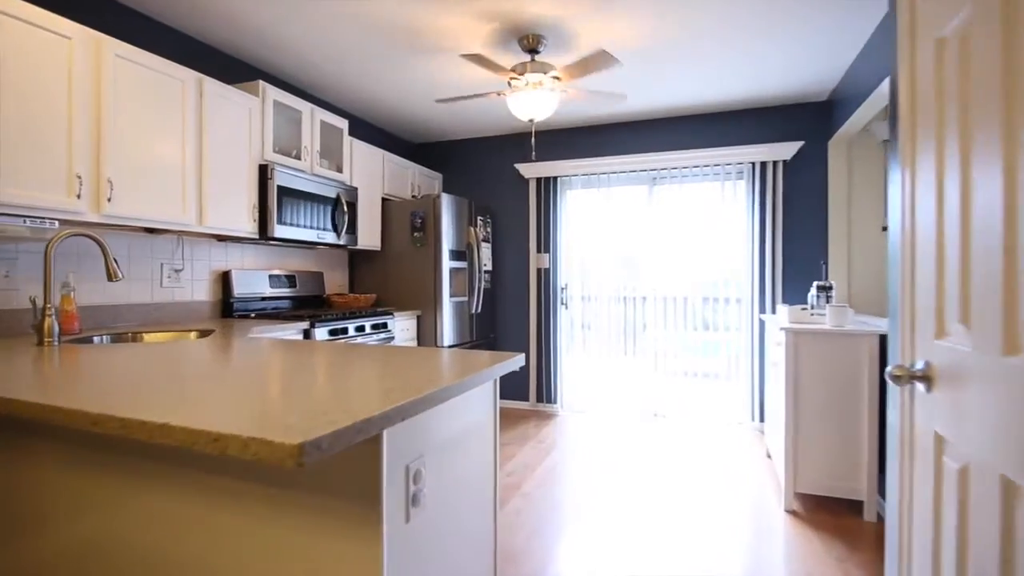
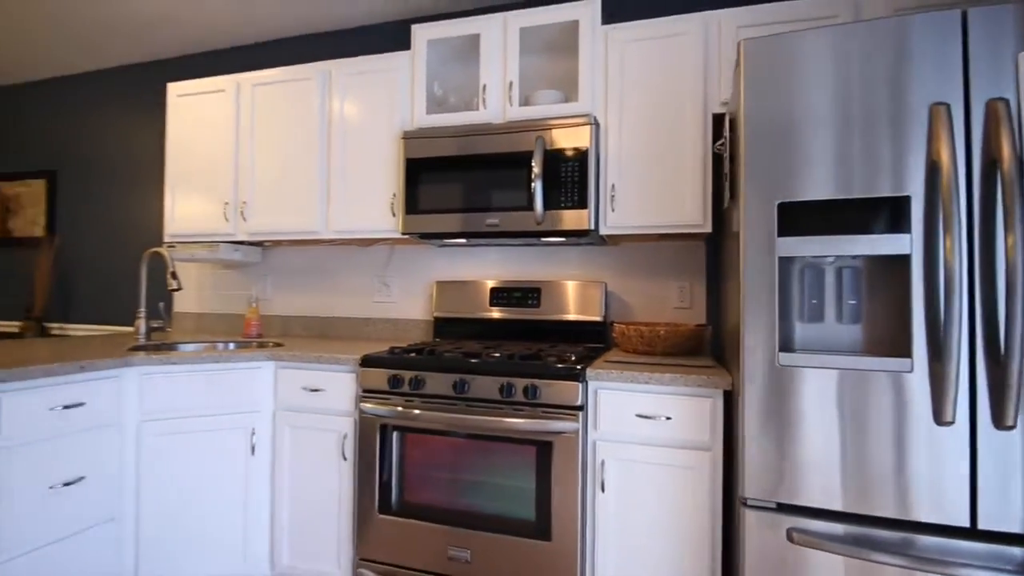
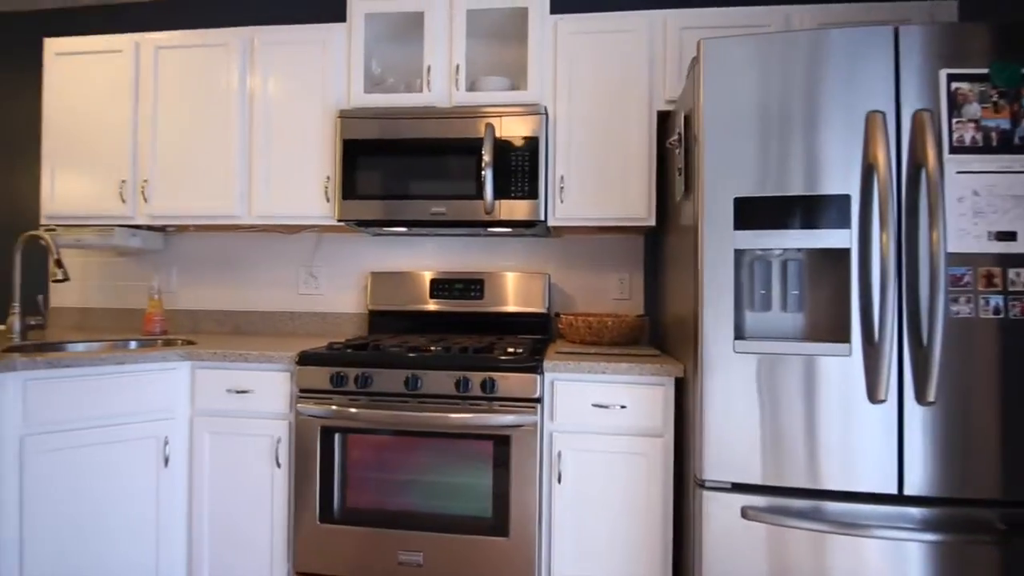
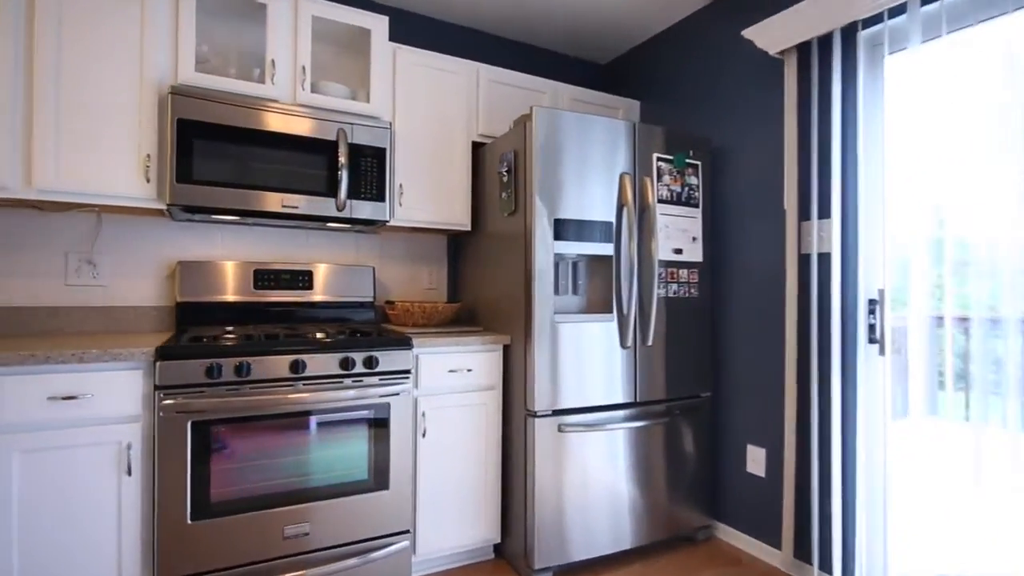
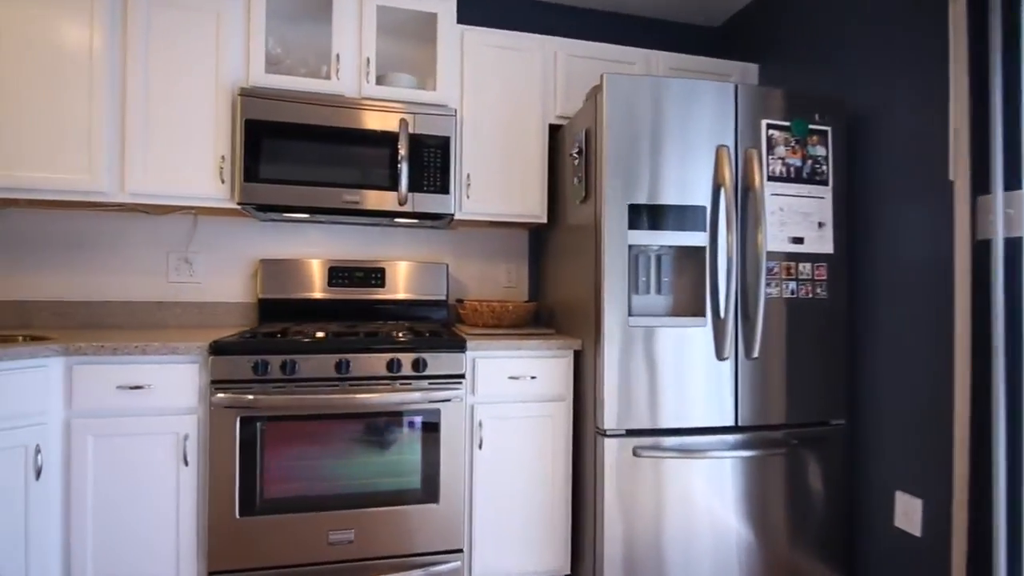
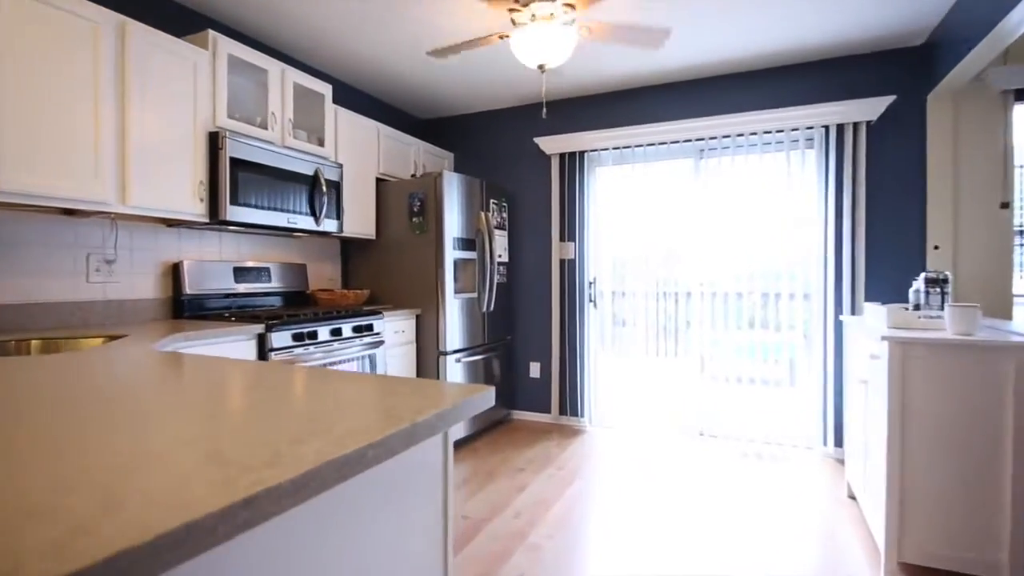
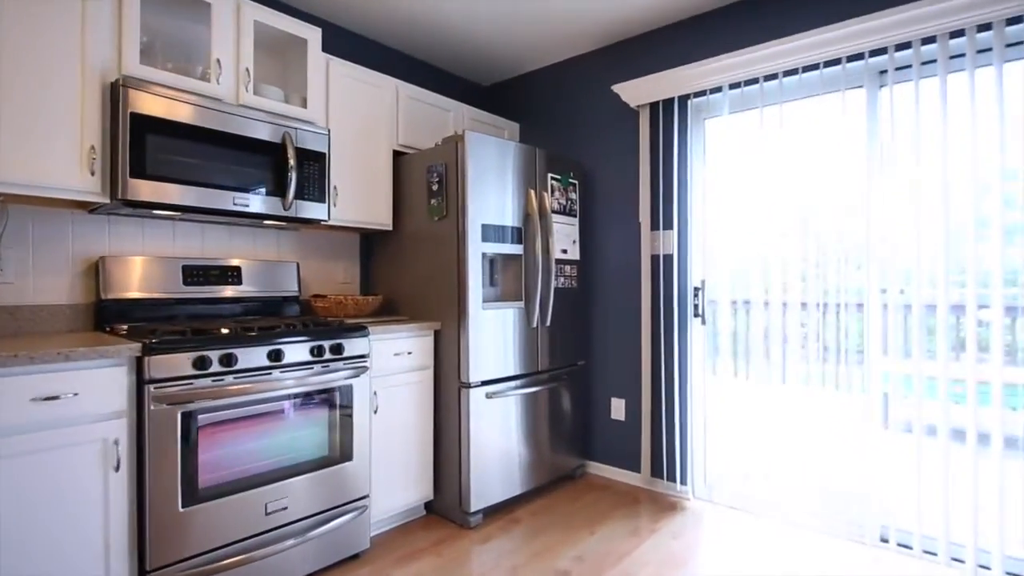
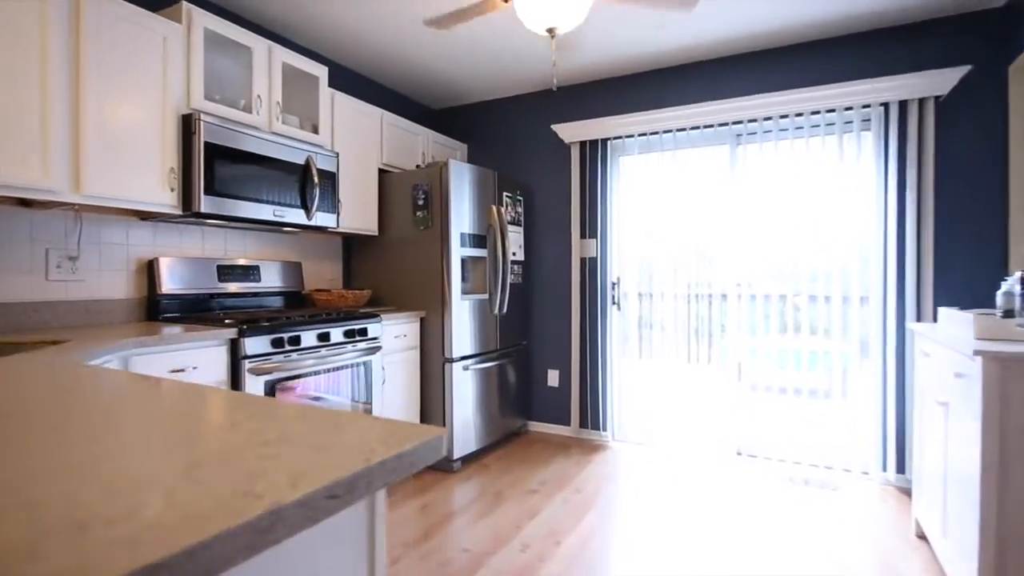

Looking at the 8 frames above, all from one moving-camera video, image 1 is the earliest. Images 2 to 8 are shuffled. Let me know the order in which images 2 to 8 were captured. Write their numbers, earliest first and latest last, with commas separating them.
6, 8, 7, 4, 5, 3, 2
